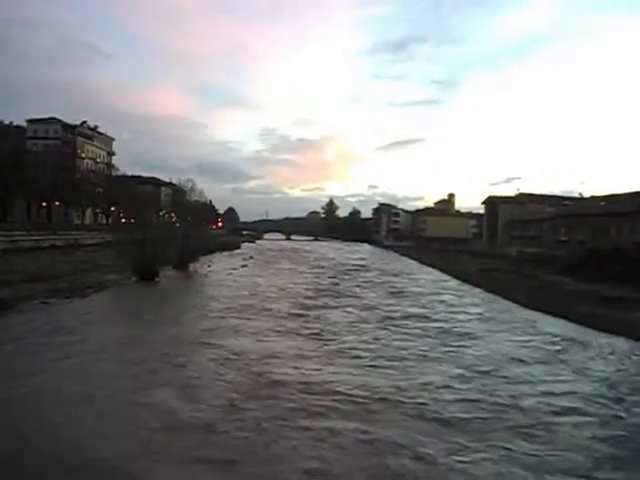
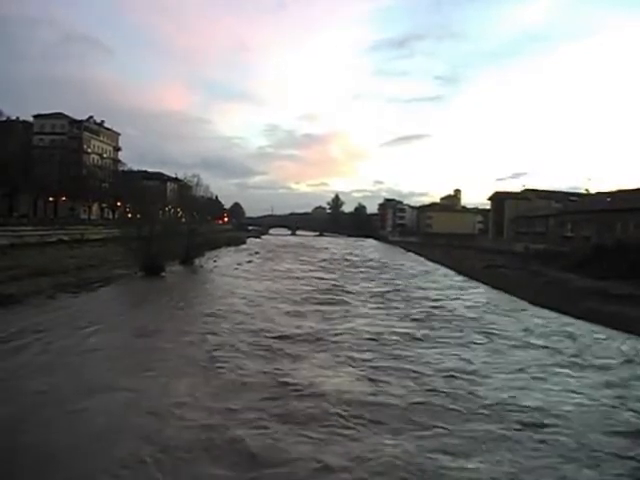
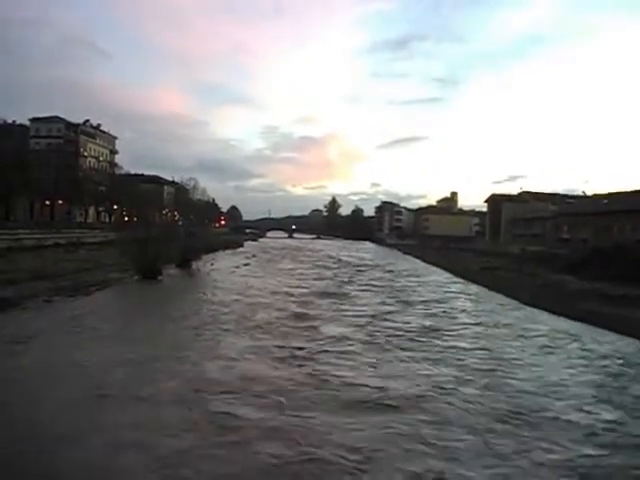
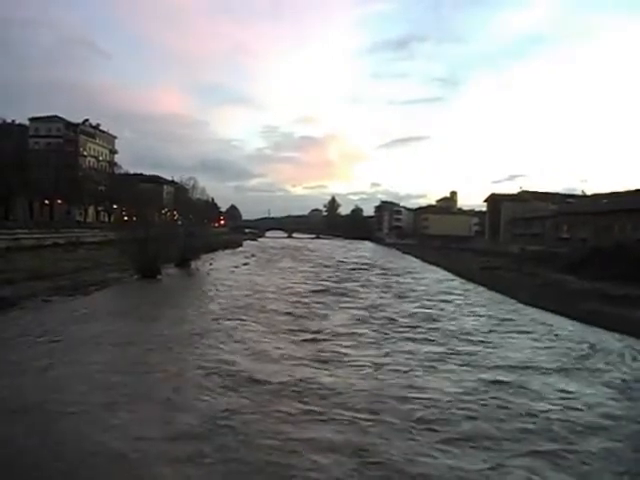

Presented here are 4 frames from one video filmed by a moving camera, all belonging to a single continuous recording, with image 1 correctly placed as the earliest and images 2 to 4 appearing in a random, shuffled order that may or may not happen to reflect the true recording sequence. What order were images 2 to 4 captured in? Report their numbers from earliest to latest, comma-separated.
4, 3, 2
